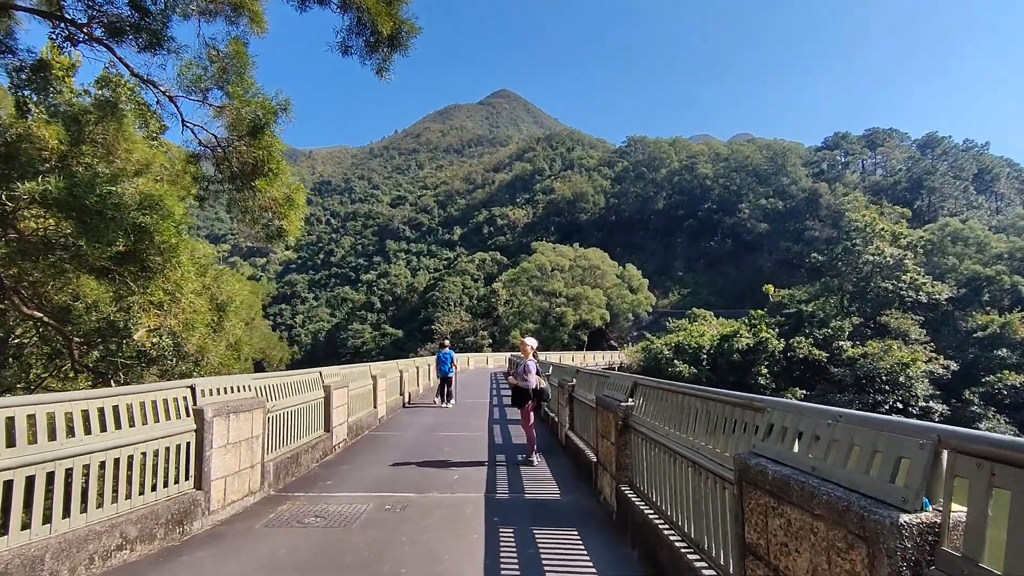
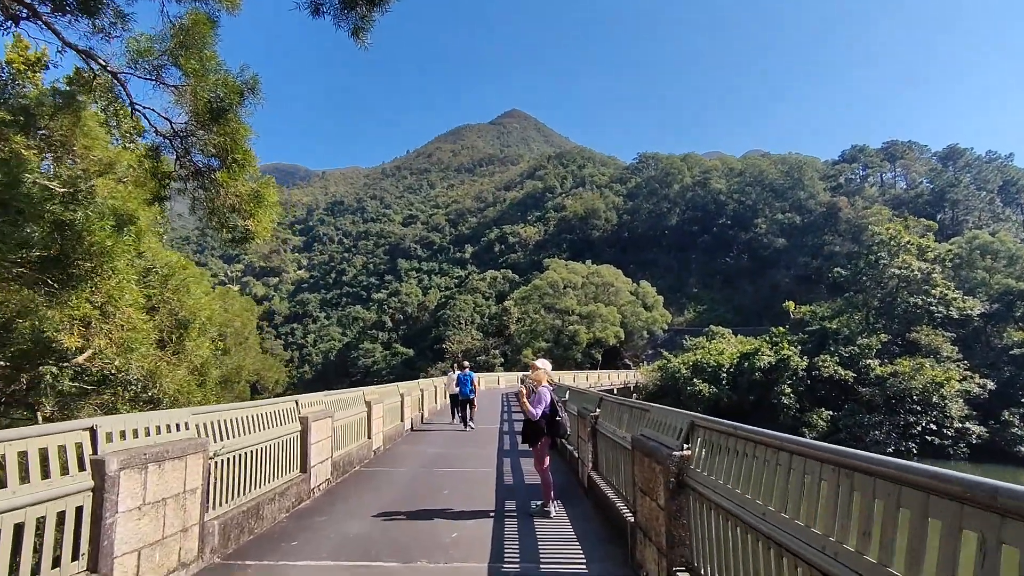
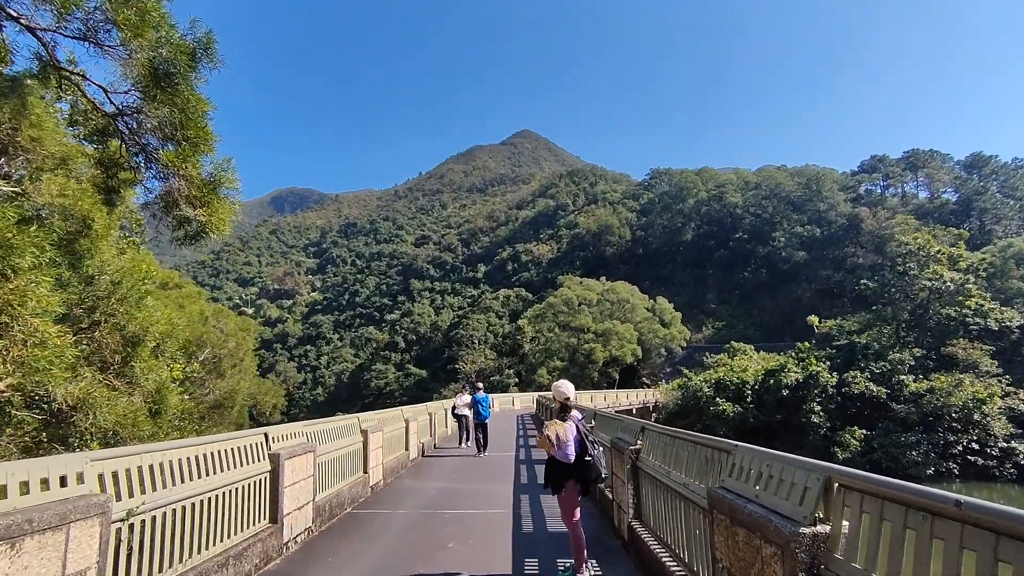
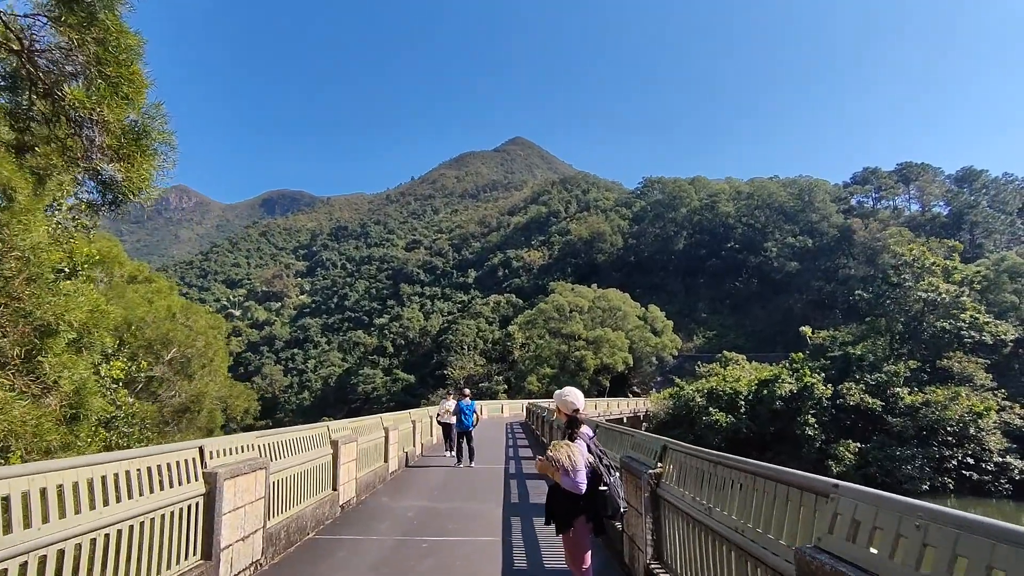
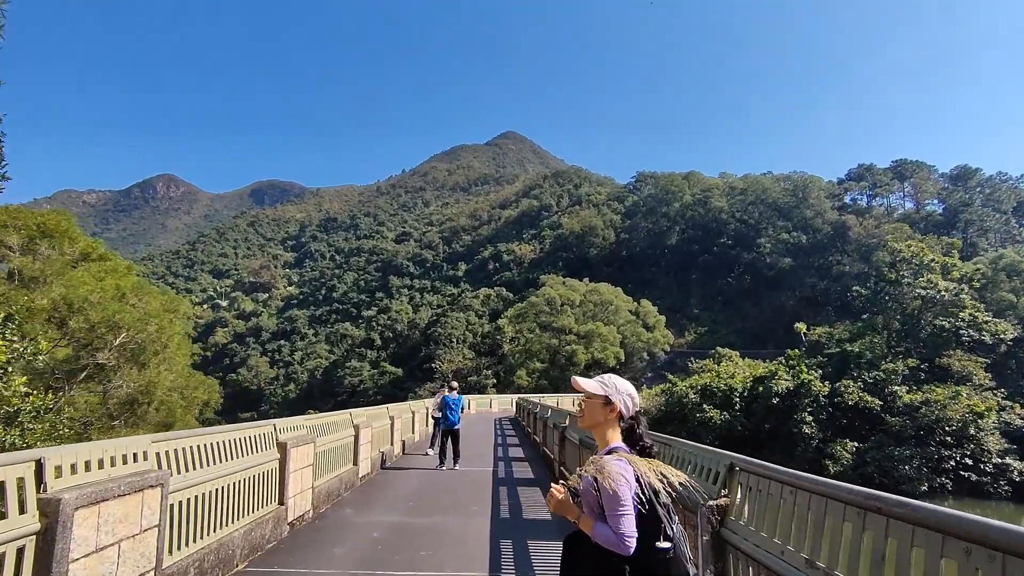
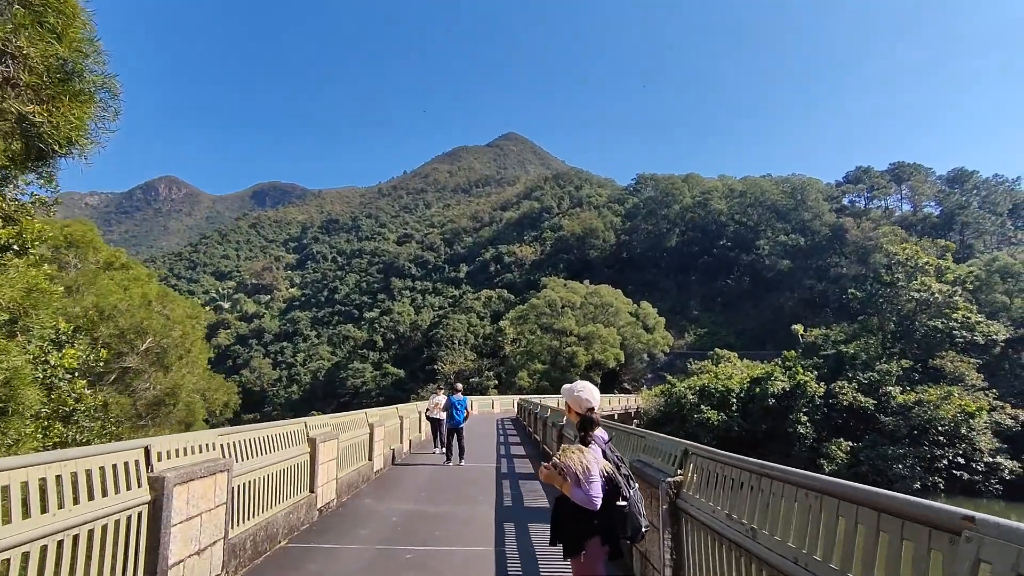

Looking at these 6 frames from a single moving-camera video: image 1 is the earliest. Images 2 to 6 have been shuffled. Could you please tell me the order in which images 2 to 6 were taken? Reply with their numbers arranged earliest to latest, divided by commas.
2, 3, 4, 6, 5
